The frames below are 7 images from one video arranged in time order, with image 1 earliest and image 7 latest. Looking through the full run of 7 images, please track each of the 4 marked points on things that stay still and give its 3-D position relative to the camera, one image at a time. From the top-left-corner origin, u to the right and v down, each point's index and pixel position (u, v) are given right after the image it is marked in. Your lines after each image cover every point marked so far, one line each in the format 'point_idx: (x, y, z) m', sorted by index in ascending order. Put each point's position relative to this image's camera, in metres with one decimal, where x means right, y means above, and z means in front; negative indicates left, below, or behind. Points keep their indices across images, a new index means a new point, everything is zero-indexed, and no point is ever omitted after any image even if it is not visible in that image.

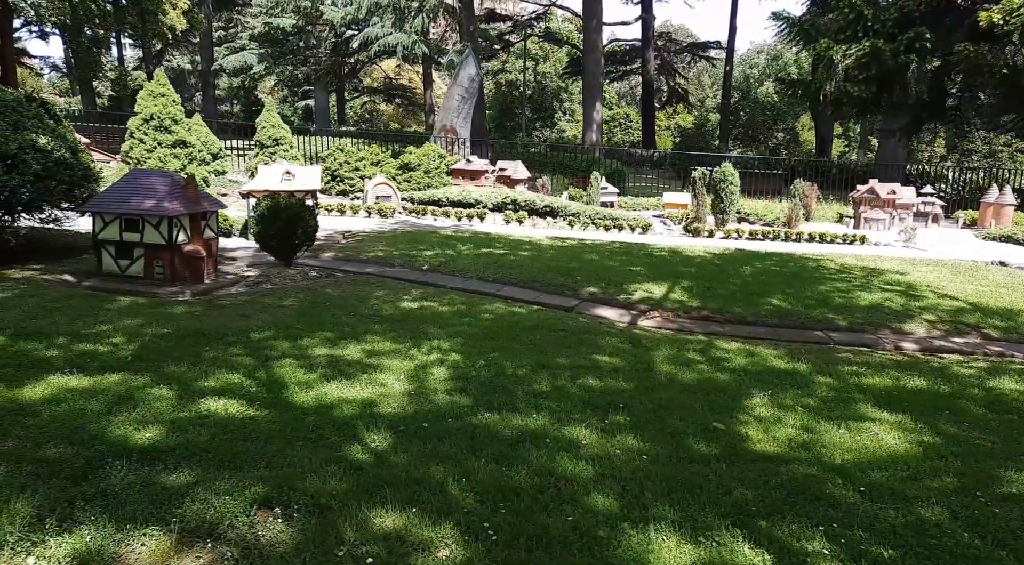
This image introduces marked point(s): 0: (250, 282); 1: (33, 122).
0: (-3.3, 0.0, +10.0) m
1: (-5.7, +1.9, +9.5) m
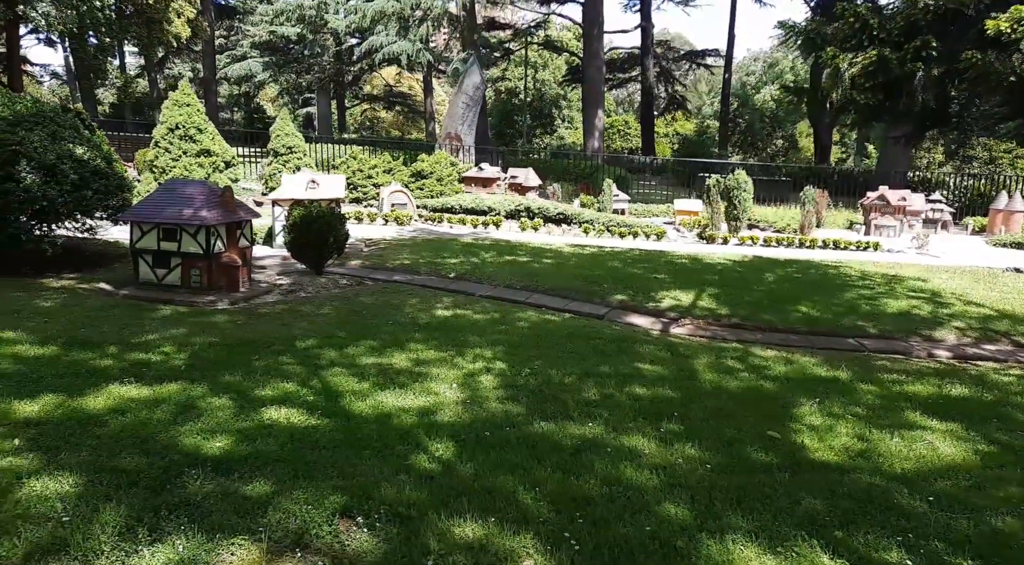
0: (-2.9, -0.1, +10.0) m
1: (-5.3, +1.8, +9.5) m
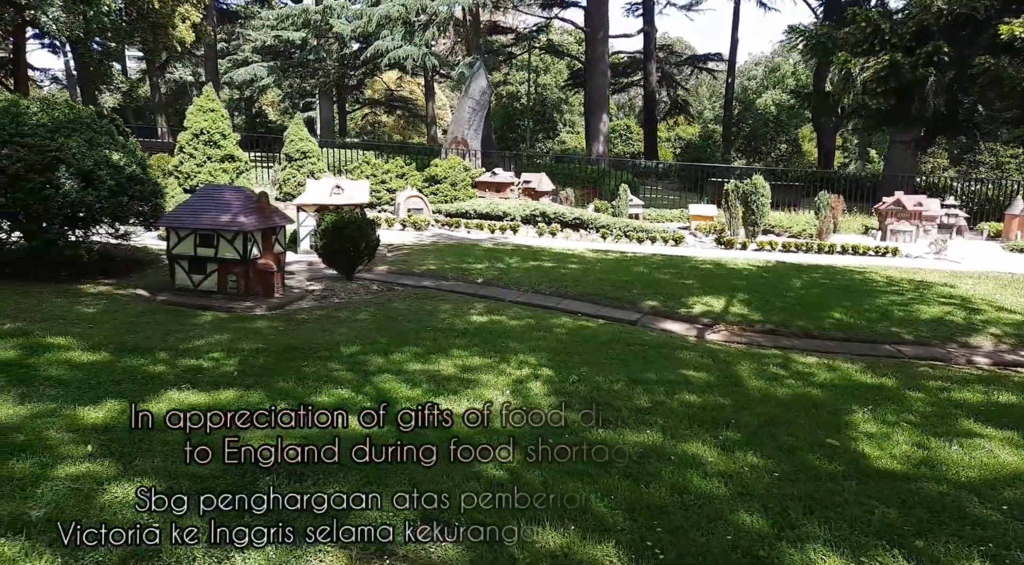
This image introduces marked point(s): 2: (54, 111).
0: (-2.4, -0.2, +10.0) m
1: (-4.9, +1.7, +9.6) m
2: (-5.3, +2.0, +9.3) m
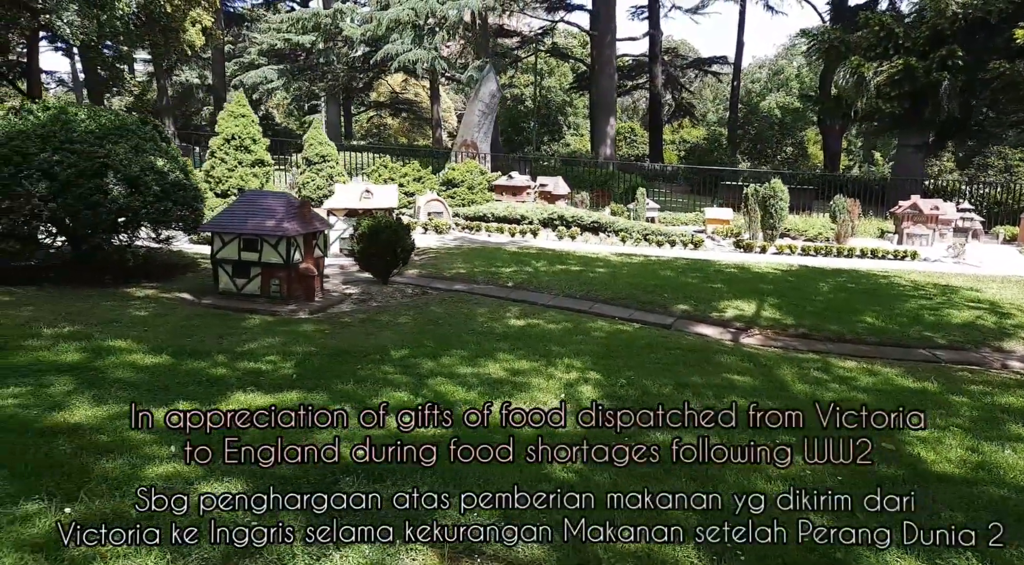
0: (-2.0, -0.2, +10.1) m
1: (-4.4, +1.7, +9.7) m
2: (-4.9, +1.9, +9.4) m
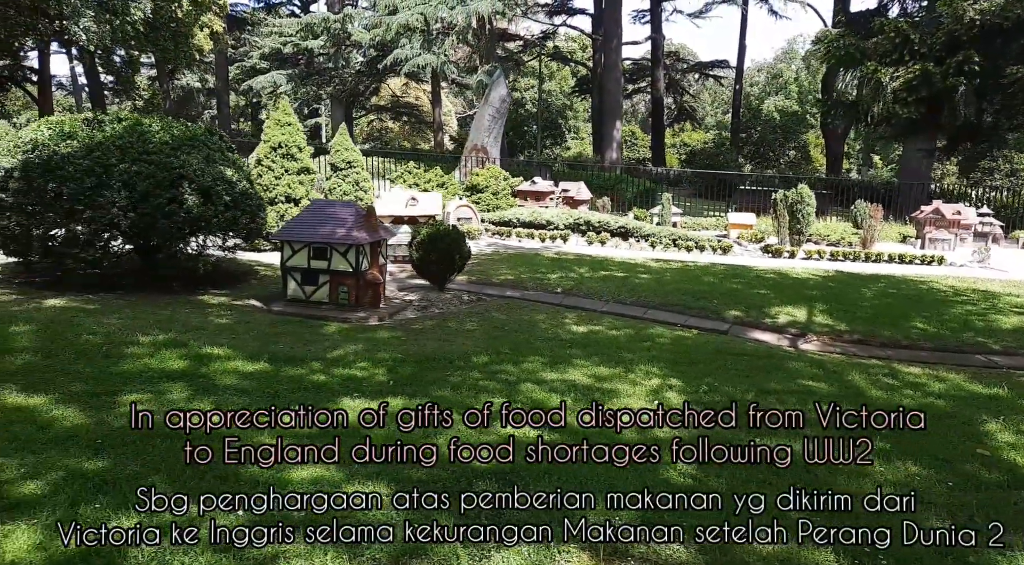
0: (-1.2, -0.3, +10.3) m
1: (-3.6, +1.6, +9.9) m
2: (-4.1, +1.9, +9.6) m
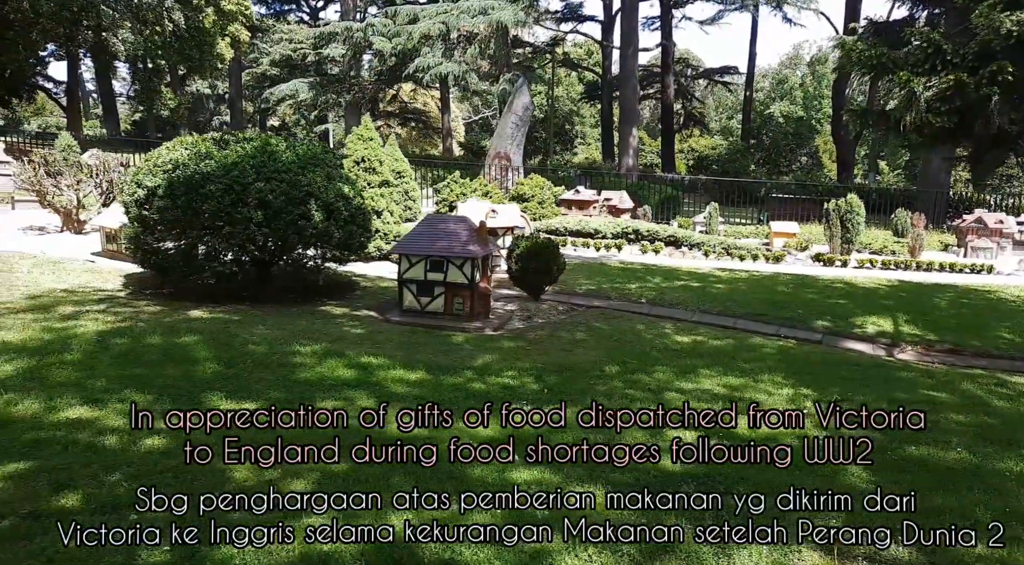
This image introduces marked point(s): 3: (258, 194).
0: (+0.1, -0.5, +10.7) m
1: (-2.3, +1.5, +10.3) m
2: (-2.7, +1.7, +10.1) m
3: (-2.9, +1.0, +9.2) m
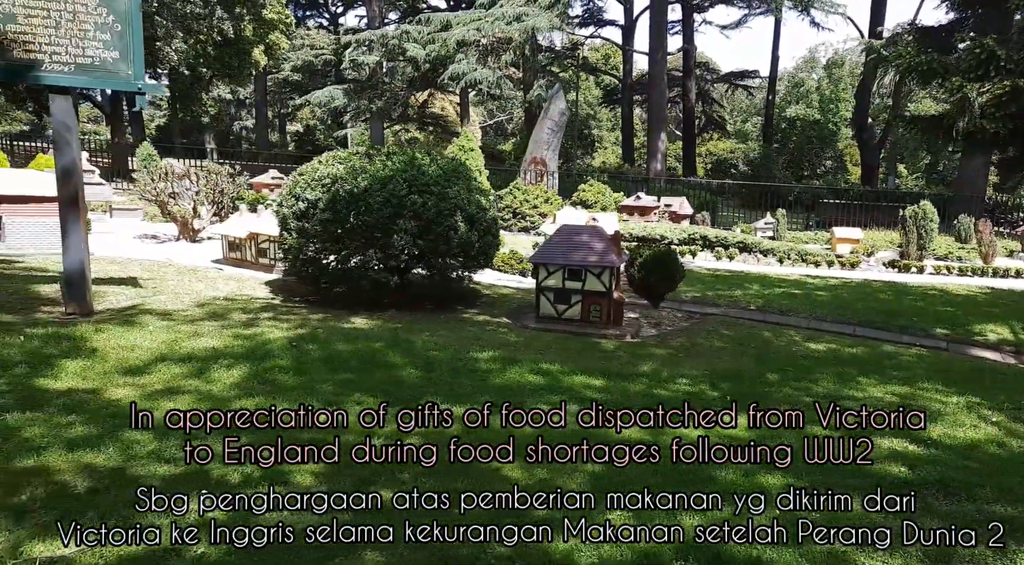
0: (+1.9, -0.6, +10.9) m
1: (-0.5, +1.4, +10.7) m
2: (-1.0, +1.6, +10.4) m
3: (-1.2, +0.9, +9.5) m
